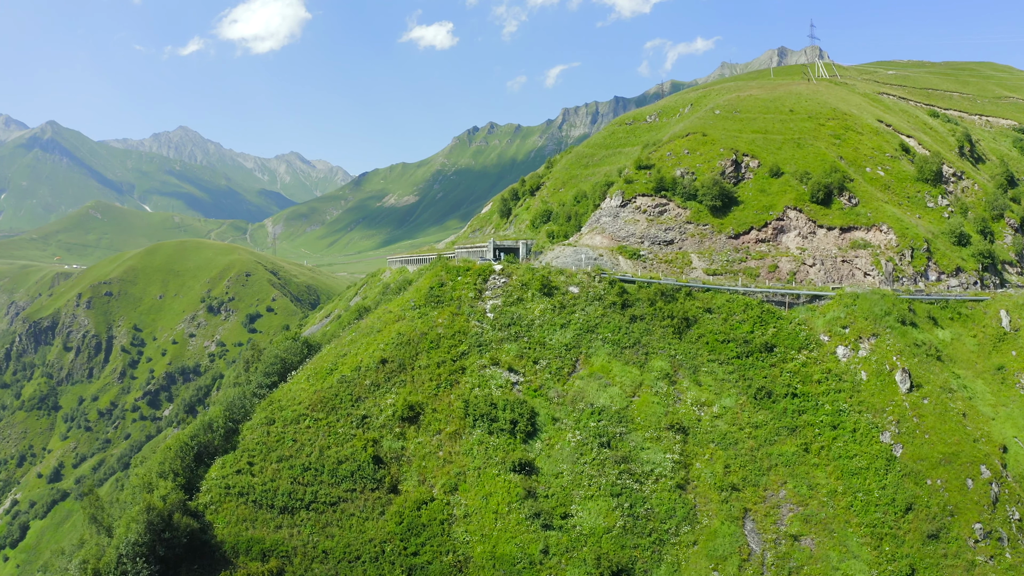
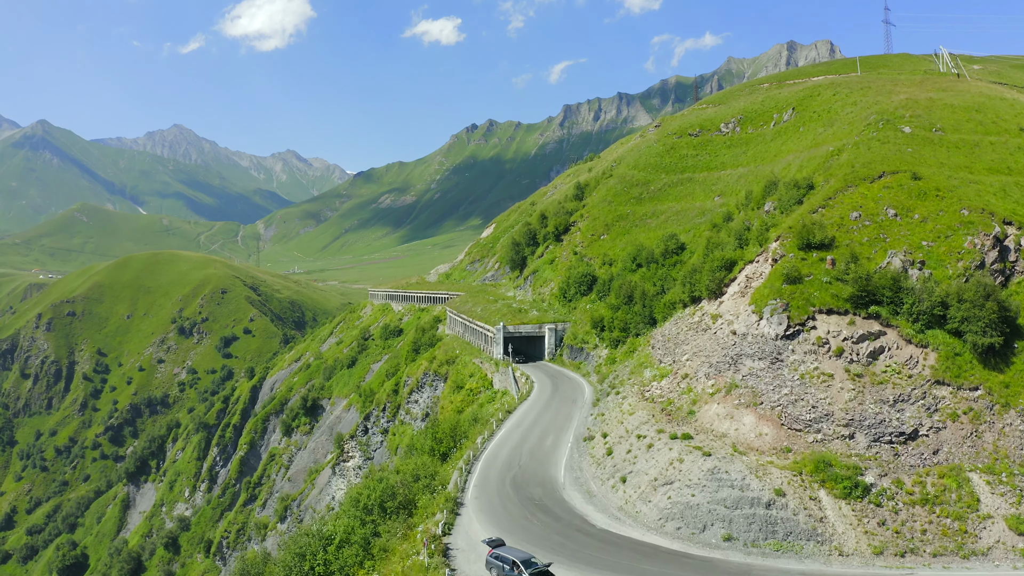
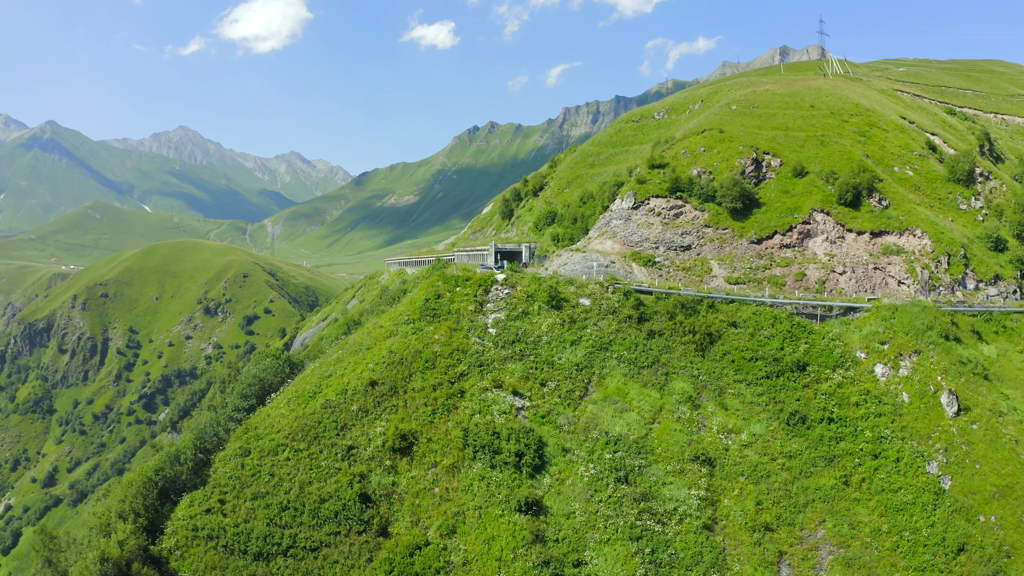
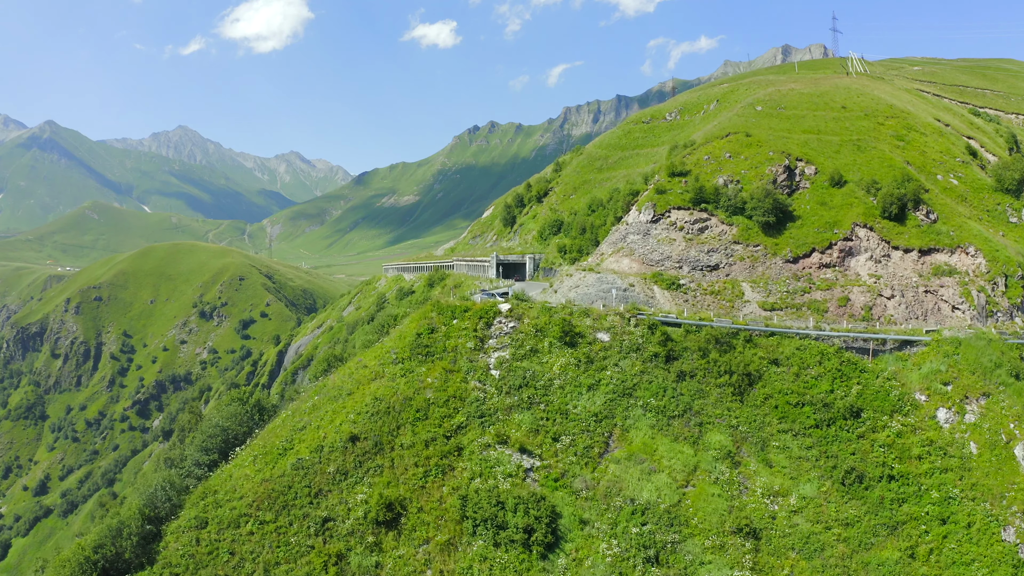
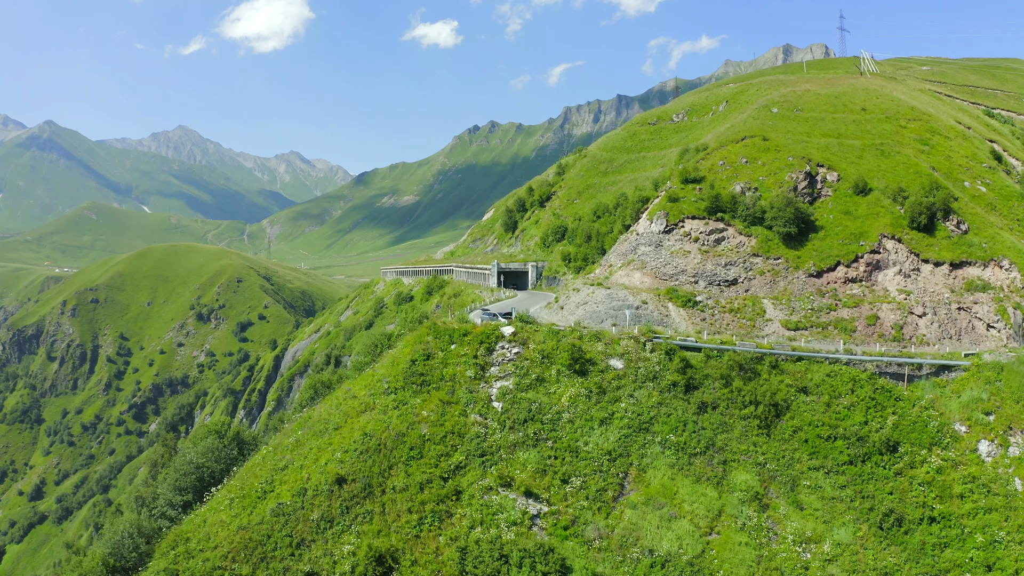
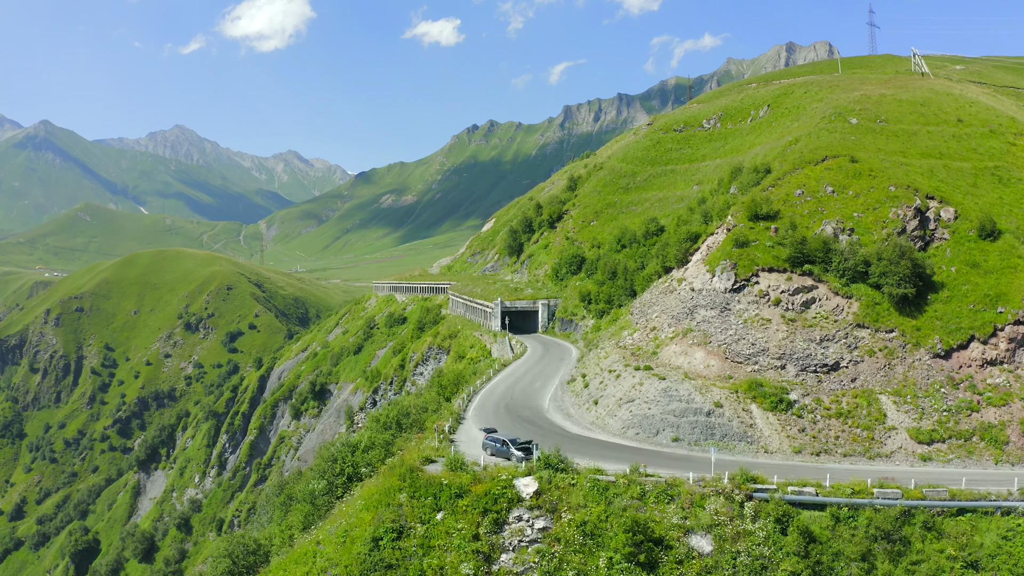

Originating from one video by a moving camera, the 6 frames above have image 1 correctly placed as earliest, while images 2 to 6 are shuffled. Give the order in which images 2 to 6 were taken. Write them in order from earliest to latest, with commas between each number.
3, 4, 5, 6, 2
